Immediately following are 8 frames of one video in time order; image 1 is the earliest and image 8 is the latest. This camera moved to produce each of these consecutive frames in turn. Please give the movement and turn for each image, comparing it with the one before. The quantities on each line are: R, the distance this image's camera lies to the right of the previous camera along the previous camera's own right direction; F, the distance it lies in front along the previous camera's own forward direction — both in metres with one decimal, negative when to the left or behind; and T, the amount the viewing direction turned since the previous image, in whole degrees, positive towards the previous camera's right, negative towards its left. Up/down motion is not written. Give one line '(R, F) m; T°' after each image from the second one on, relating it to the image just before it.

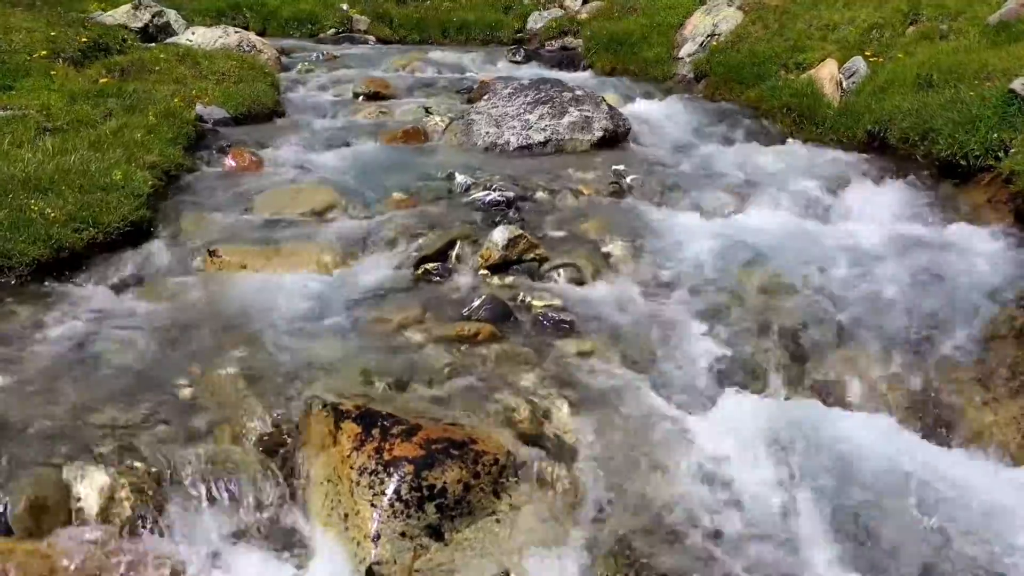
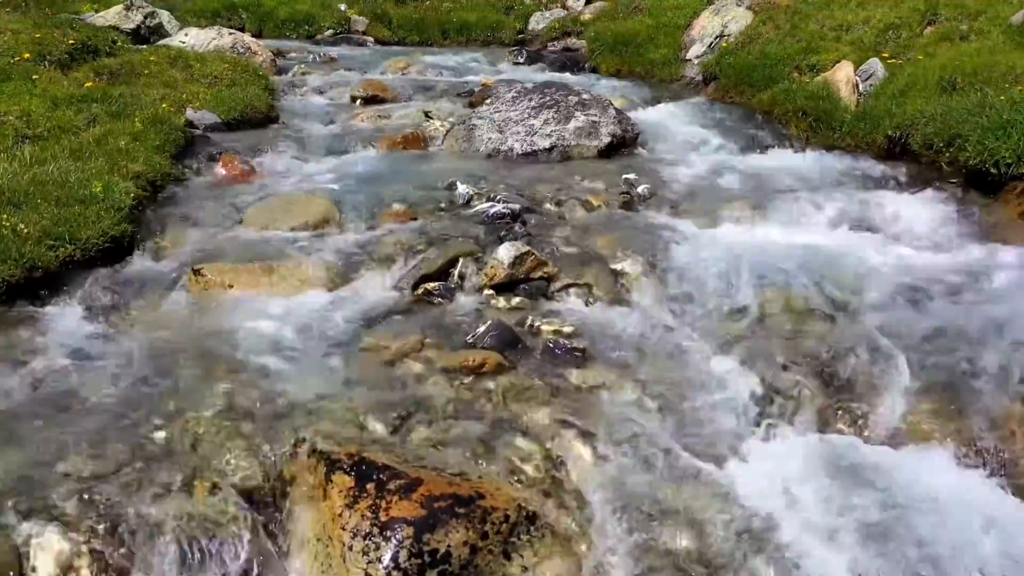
(0.0, +0.6) m; 0°
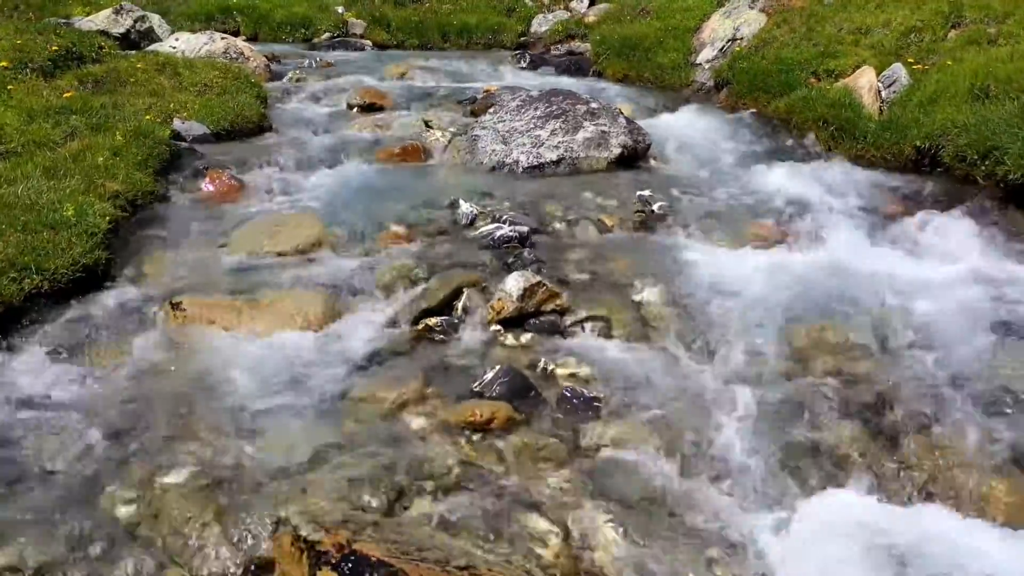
(-0.1, +0.7) m; 0°
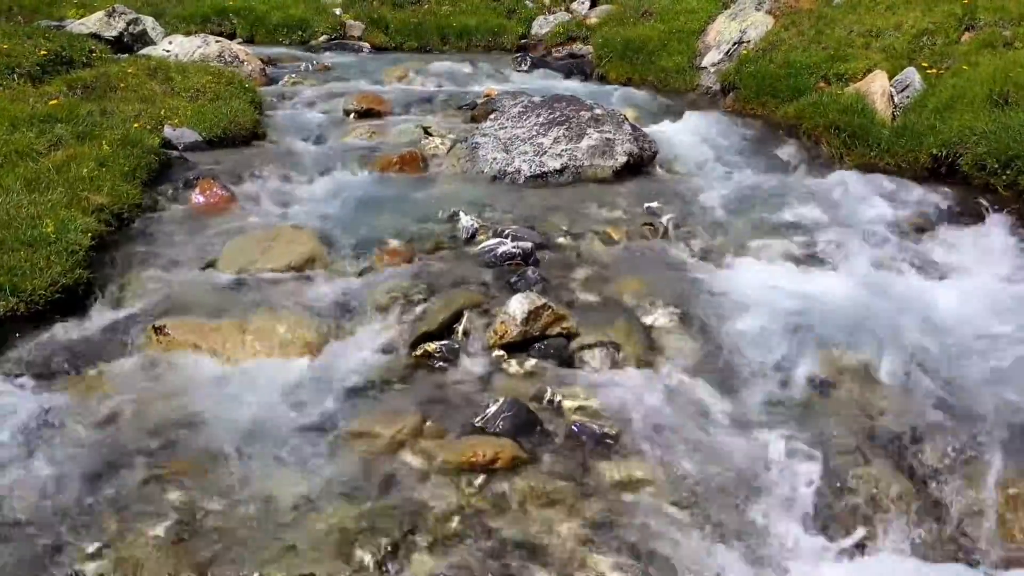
(0.0, +0.4) m; 0°
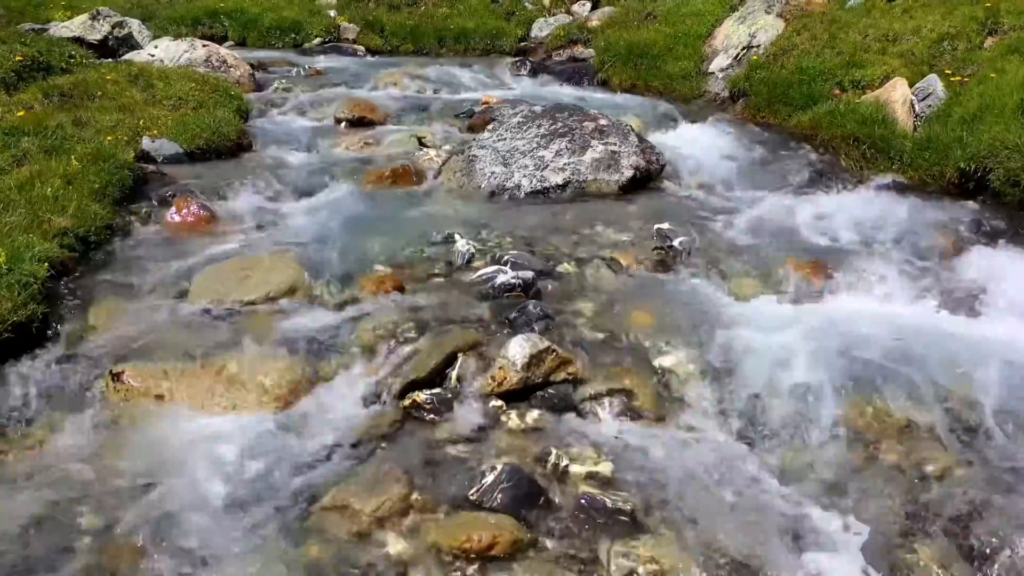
(0.0, +0.7) m; 0°
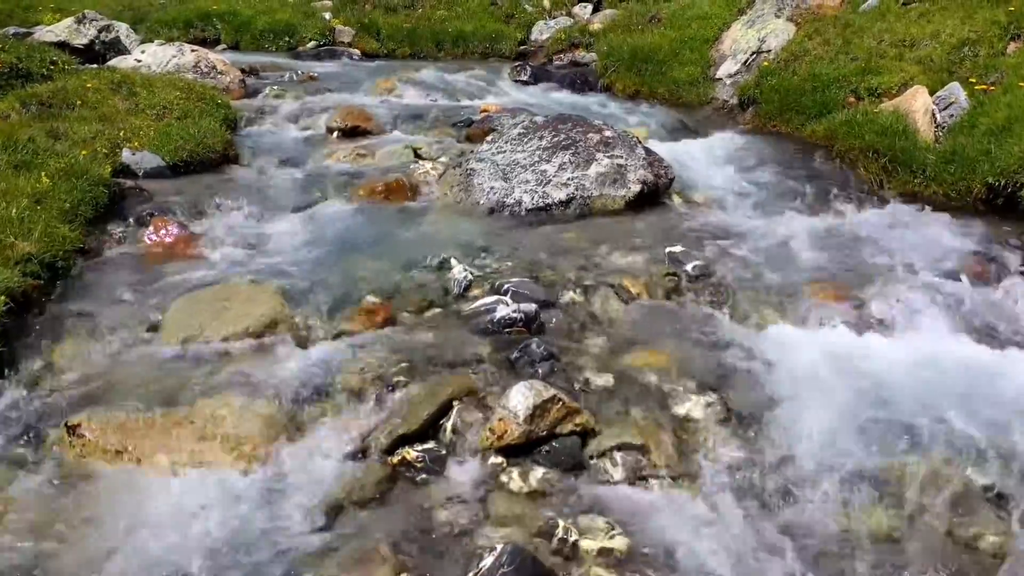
(0.0, +0.6) m; 0°
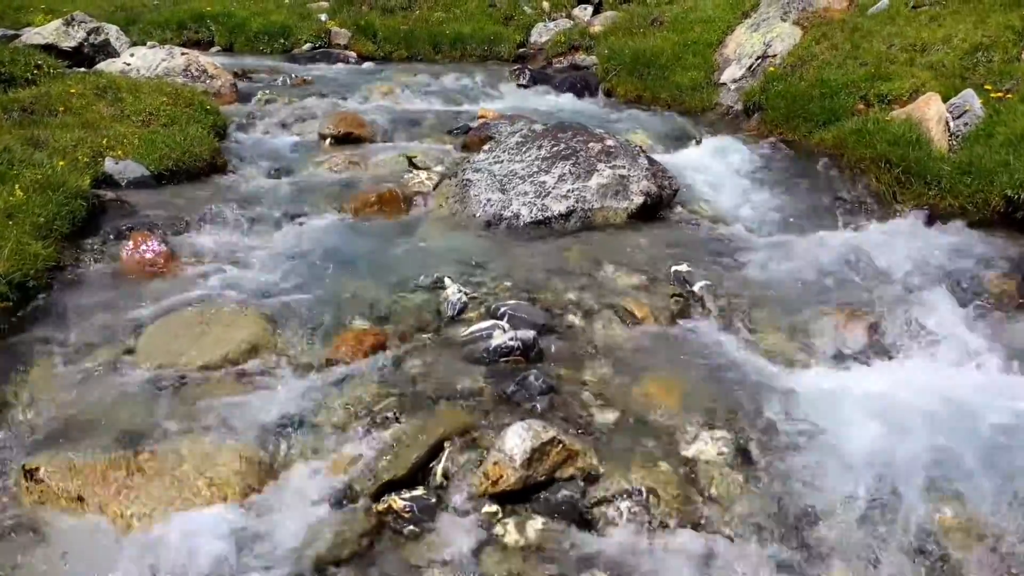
(0.0, +0.4) m; 0°
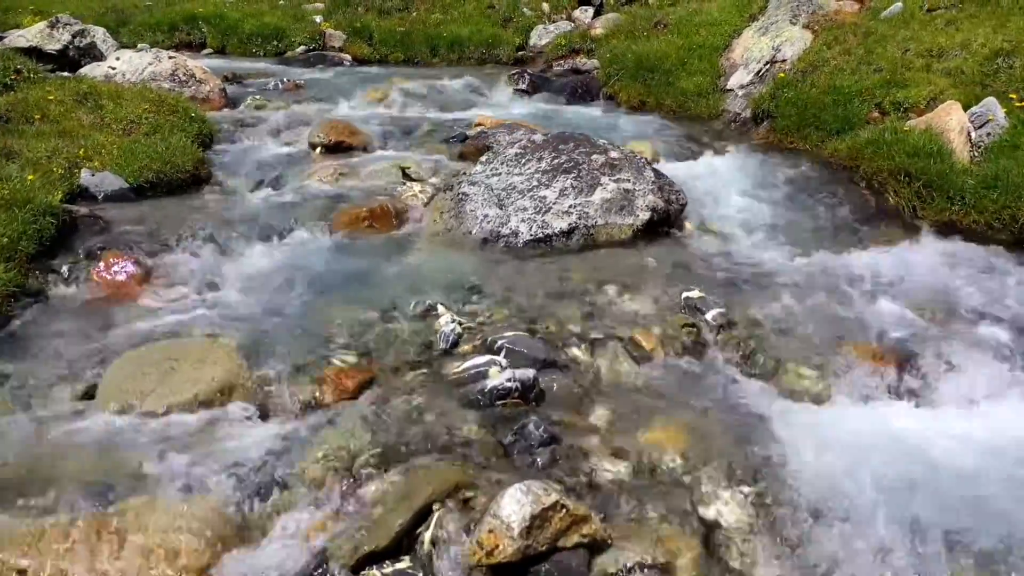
(0.0, +0.6) m; 0°
